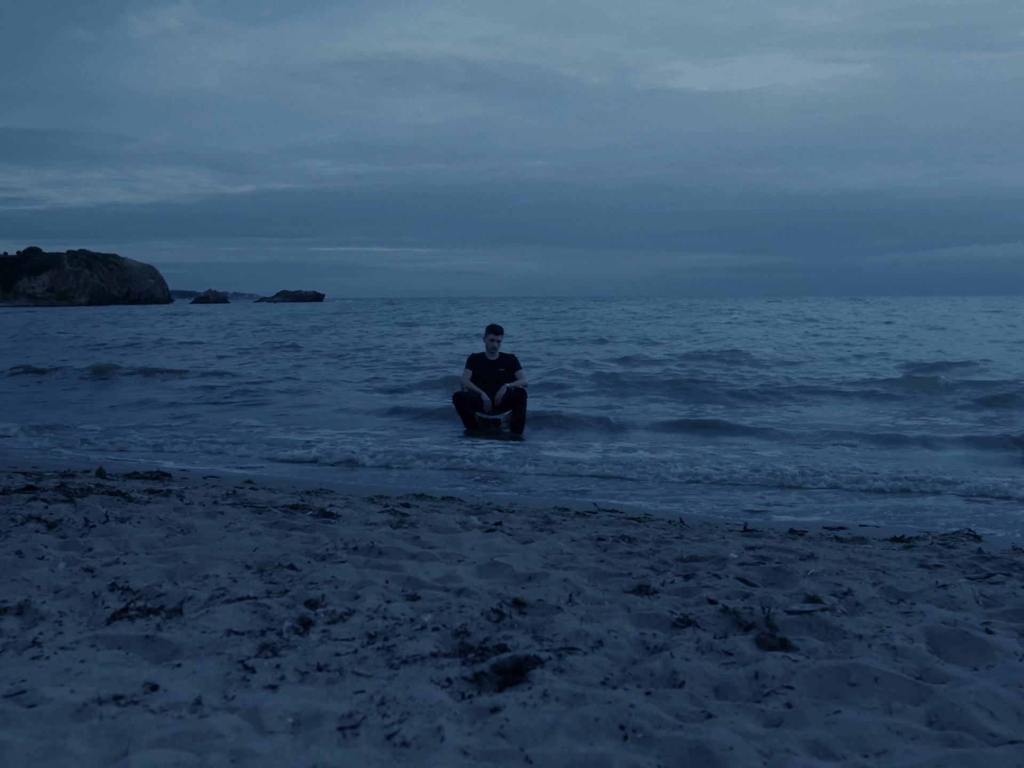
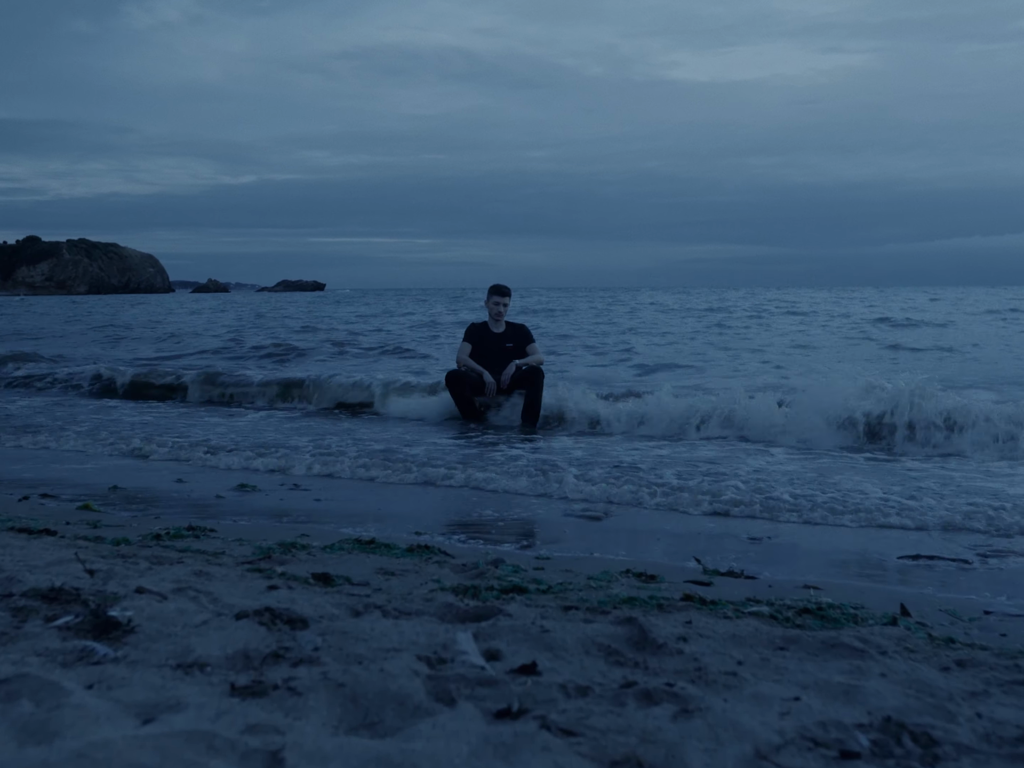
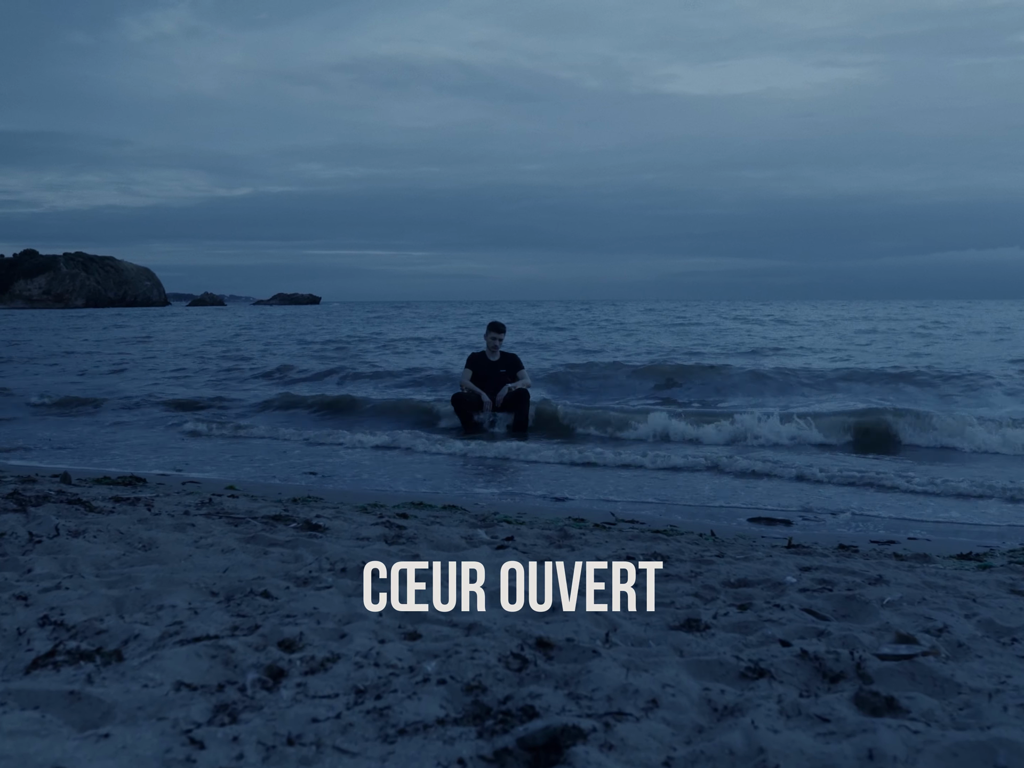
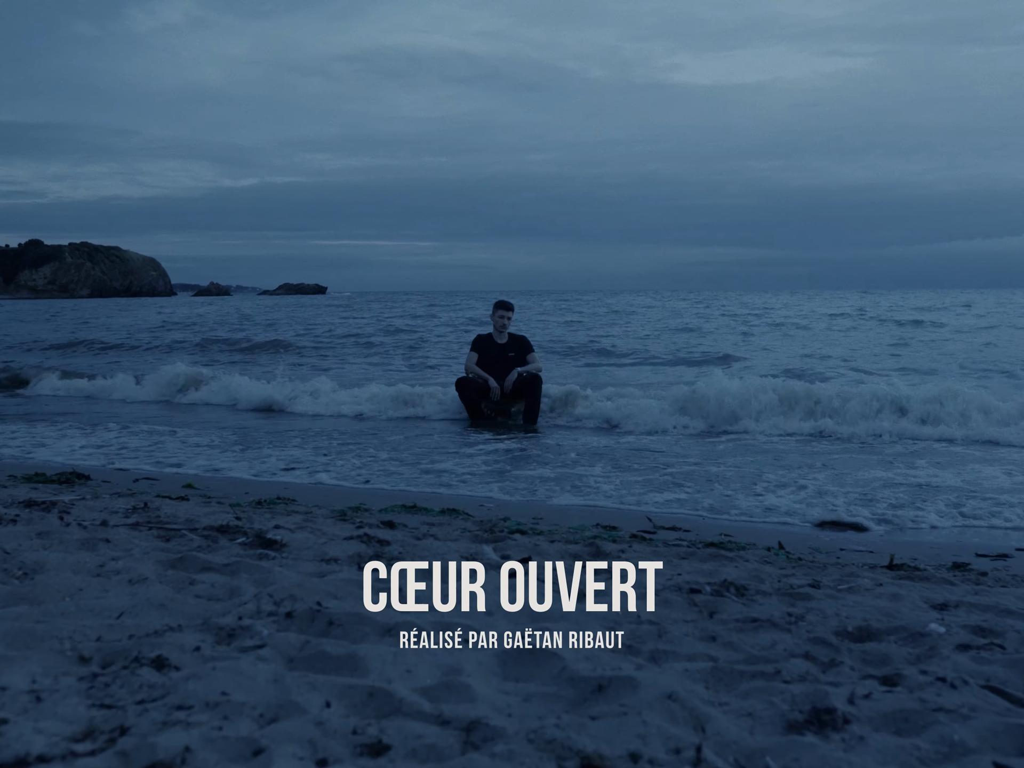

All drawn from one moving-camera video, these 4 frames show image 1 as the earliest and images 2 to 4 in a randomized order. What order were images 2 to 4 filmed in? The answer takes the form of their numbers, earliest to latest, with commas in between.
3, 4, 2
